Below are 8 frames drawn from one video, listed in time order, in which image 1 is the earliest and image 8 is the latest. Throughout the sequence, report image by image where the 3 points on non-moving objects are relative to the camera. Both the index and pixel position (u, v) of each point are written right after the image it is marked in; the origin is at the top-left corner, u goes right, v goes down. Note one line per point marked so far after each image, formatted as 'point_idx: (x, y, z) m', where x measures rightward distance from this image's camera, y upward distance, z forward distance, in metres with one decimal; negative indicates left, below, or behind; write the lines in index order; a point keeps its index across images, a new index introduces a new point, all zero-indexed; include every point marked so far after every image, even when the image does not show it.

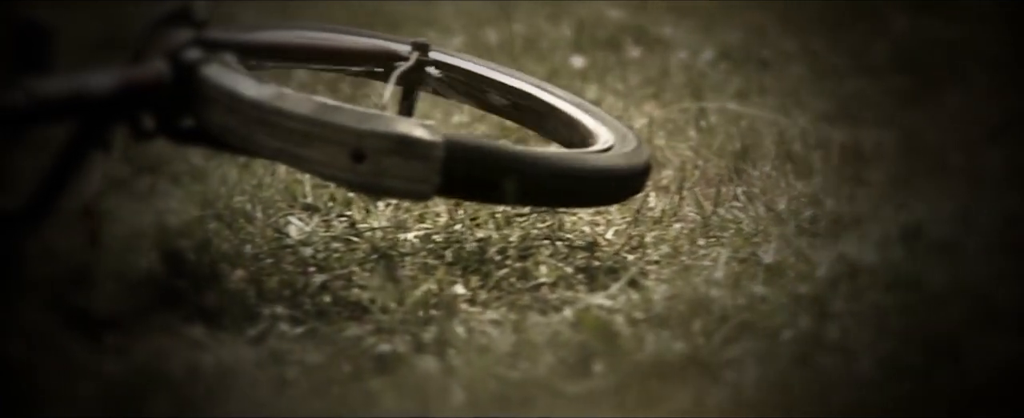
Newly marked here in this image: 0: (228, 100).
0: (-0.9, +0.3, +1.3) m
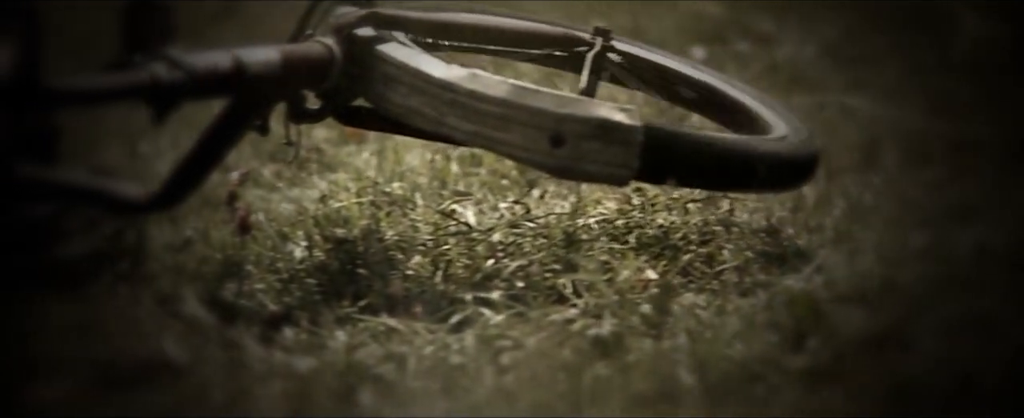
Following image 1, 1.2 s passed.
0: (-0.3, +0.4, +1.3) m
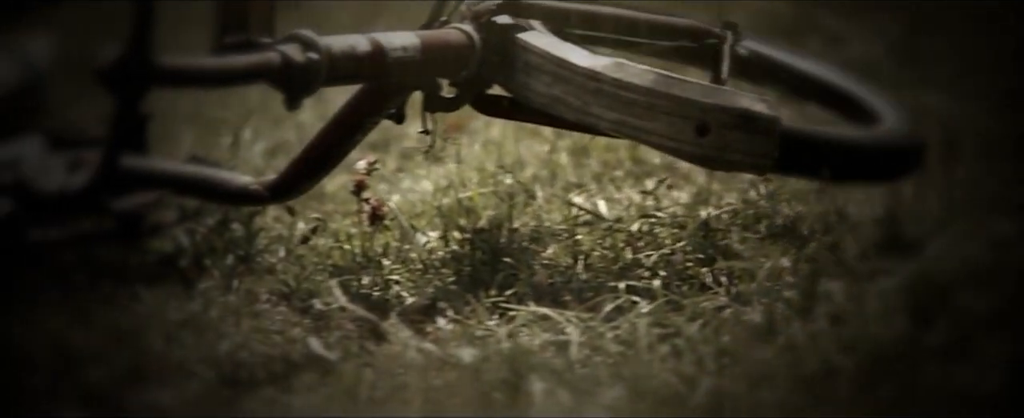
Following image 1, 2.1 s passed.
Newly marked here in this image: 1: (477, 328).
0: (+0.1, +0.4, +1.3) m
1: (-0.1, -0.3, +1.2) m
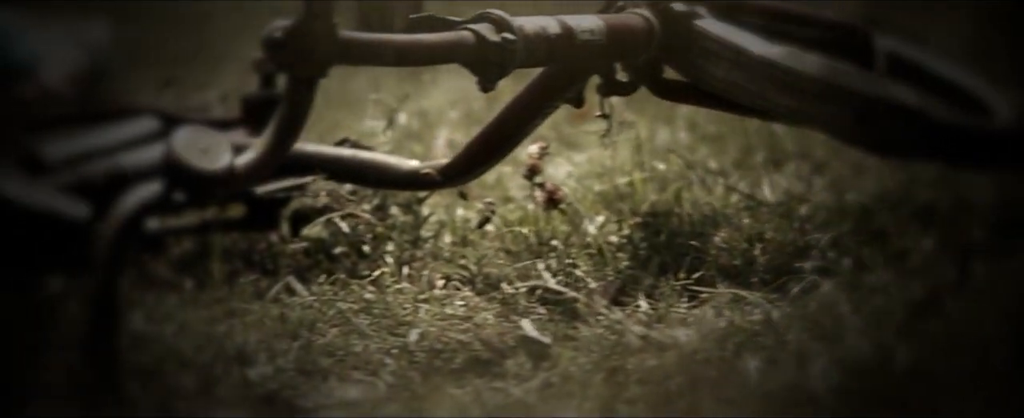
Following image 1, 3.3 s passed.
0: (+0.7, +0.5, +1.3) m
1: (+0.5, -0.3, +1.2) m
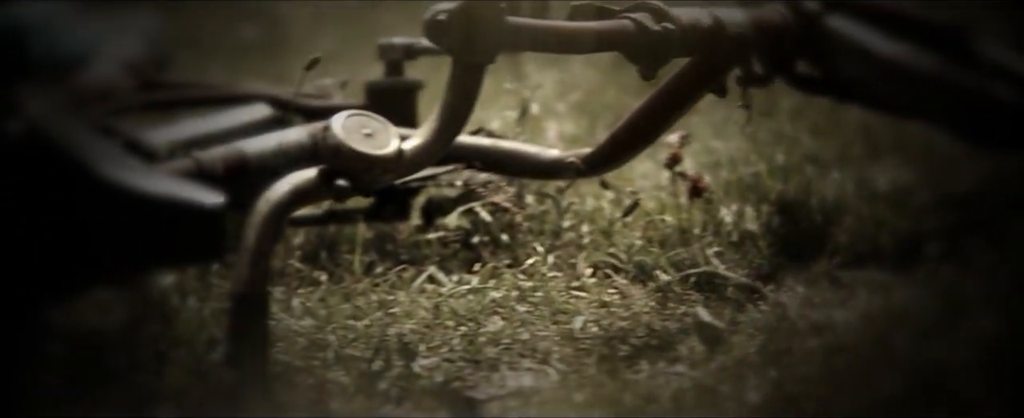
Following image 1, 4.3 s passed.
0: (+1.1, +0.5, +1.4) m
1: (+0.9, -0.2, +1.3) m
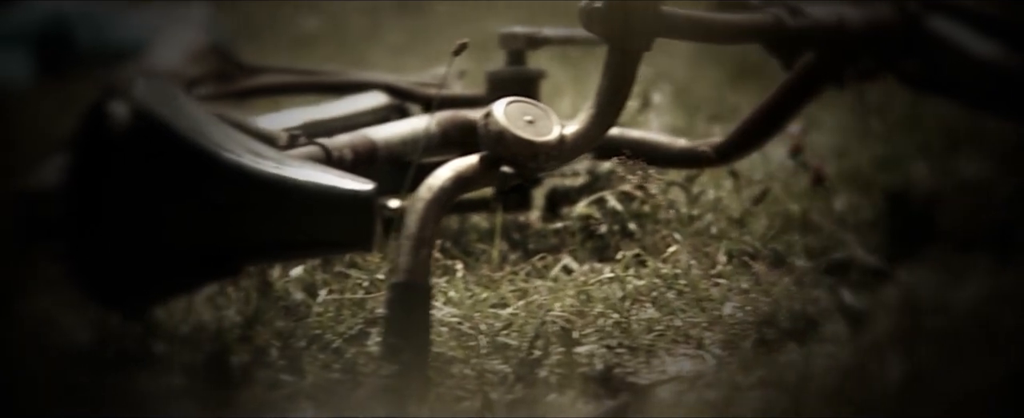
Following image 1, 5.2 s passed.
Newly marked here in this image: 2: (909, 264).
0: (+1.5, +0.5, +1.5) m
1: (+1.3, -0.2, +1.3) m
2: (+1.2, -0.2, +1.3) m
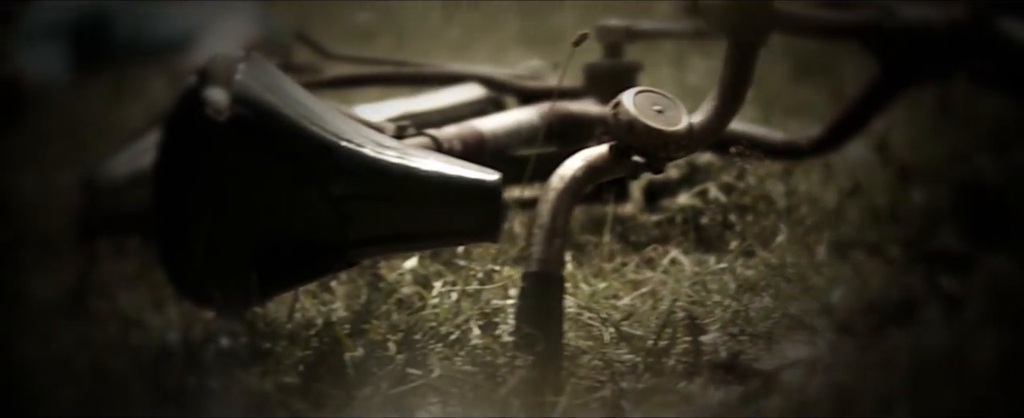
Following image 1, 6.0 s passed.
0: (+1.8, +0.6, +1.6) m
1: (+1.6, -0.2, +1.4) m
2: (+1.5, -0.1, +1.4) m
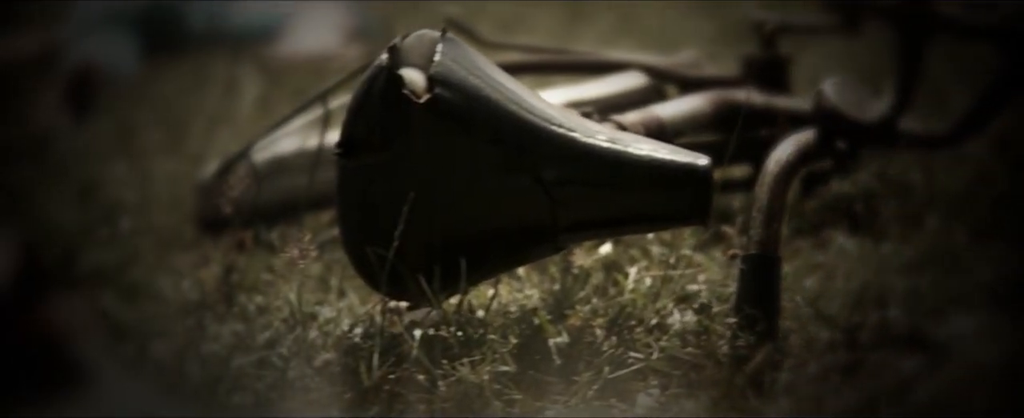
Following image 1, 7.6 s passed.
0: (+2.3, +0.6, +1.8) m
1: (+2.2, -0.1, +1.6) m
2: (+2.0, -0.1, +1.6) m
